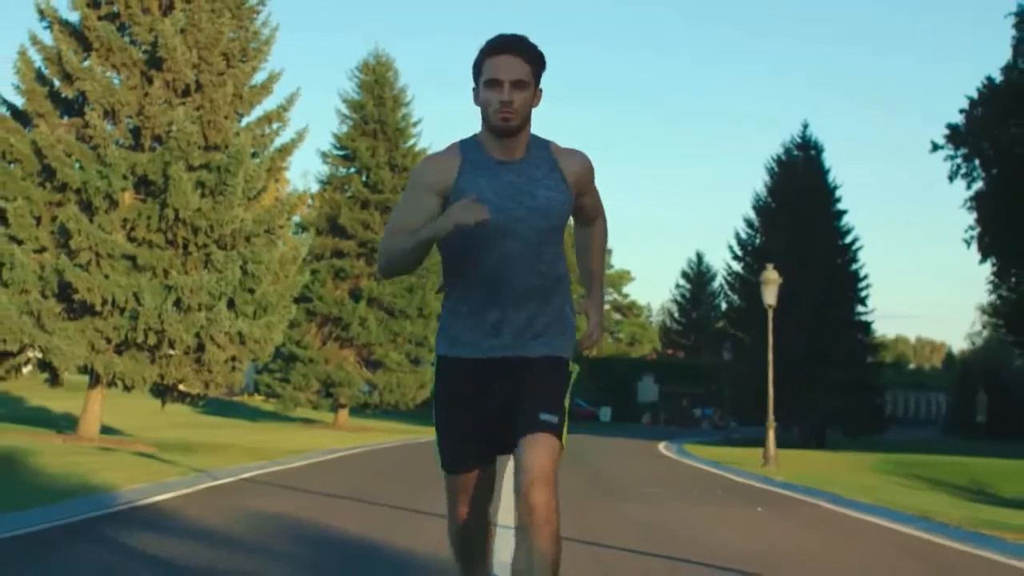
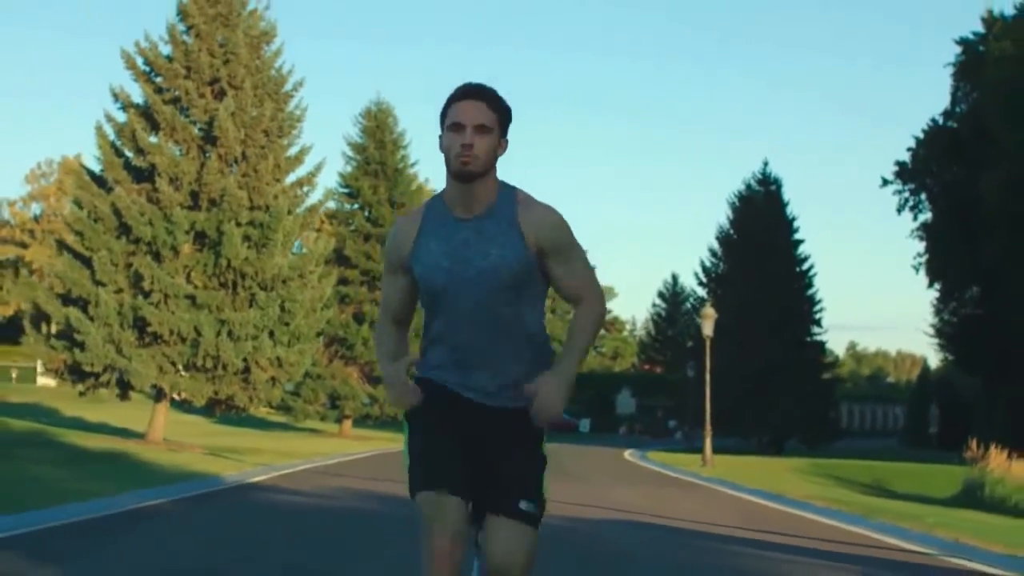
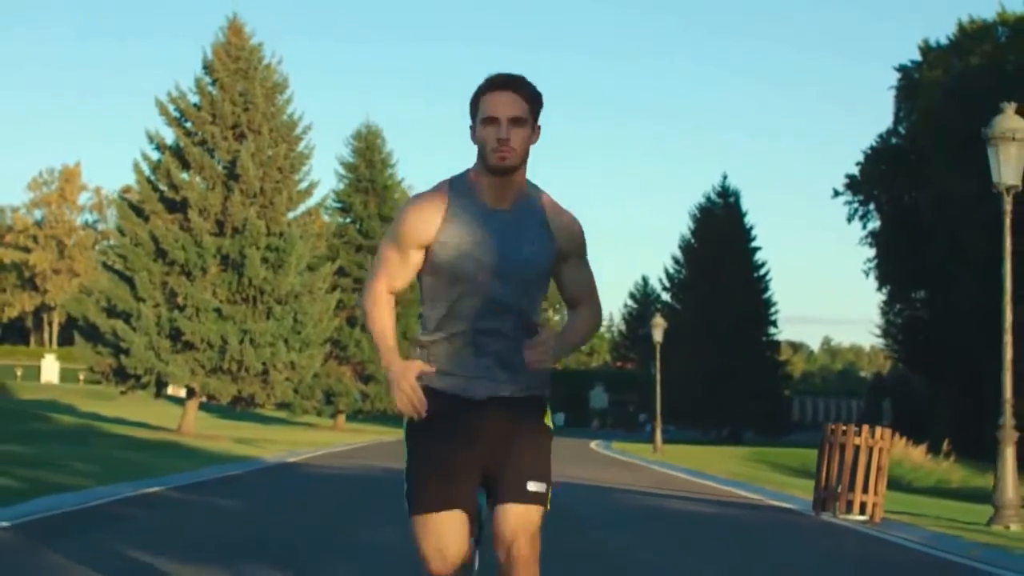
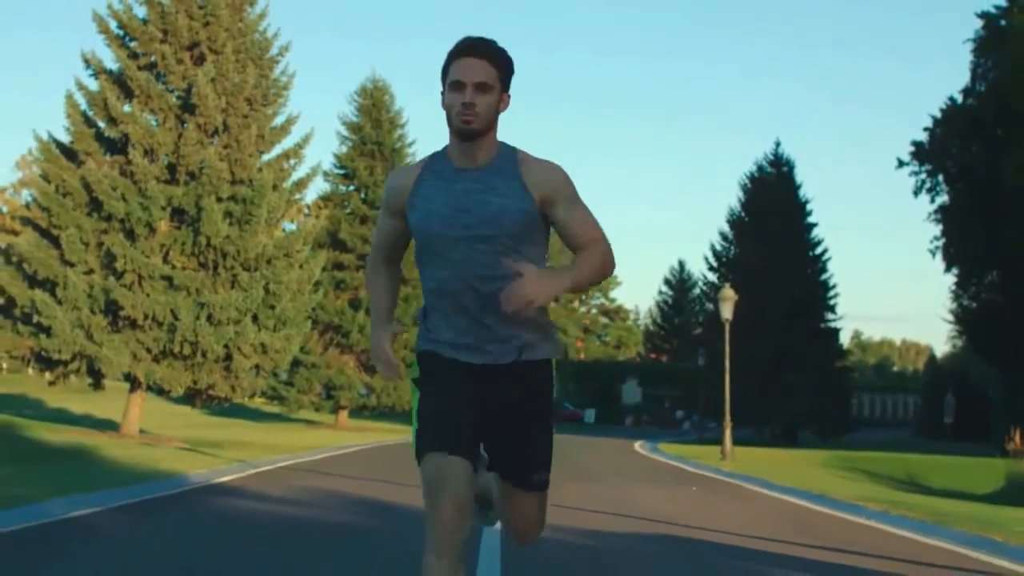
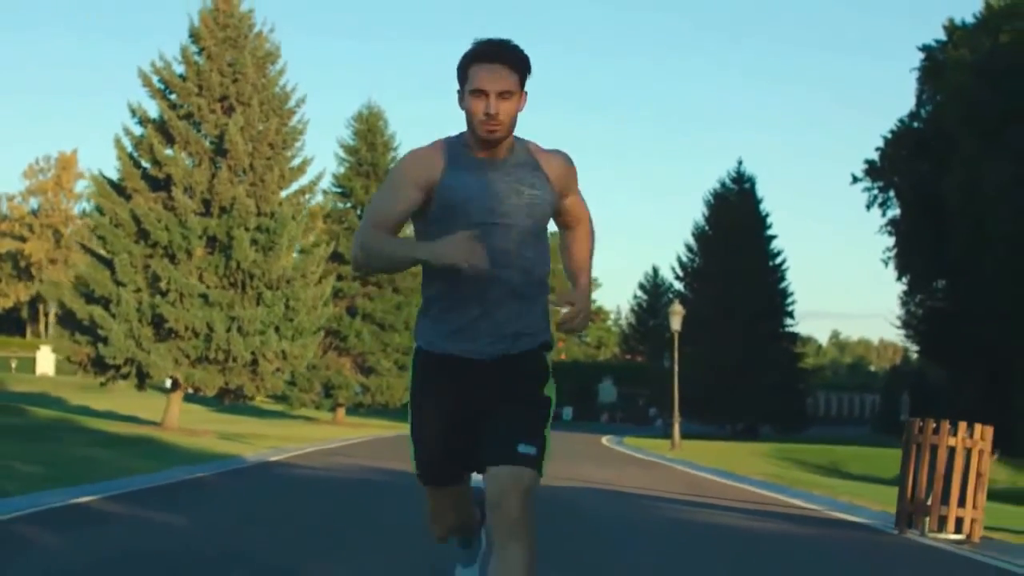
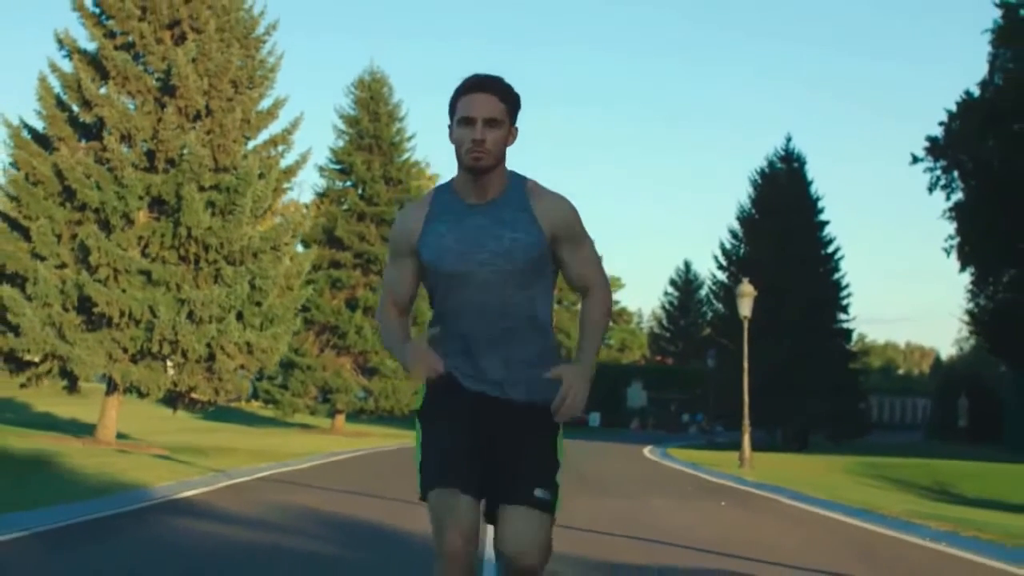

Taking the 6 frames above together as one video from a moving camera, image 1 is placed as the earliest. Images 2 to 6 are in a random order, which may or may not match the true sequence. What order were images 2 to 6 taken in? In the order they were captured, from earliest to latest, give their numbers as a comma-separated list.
6, 4, 2, 5, 3
